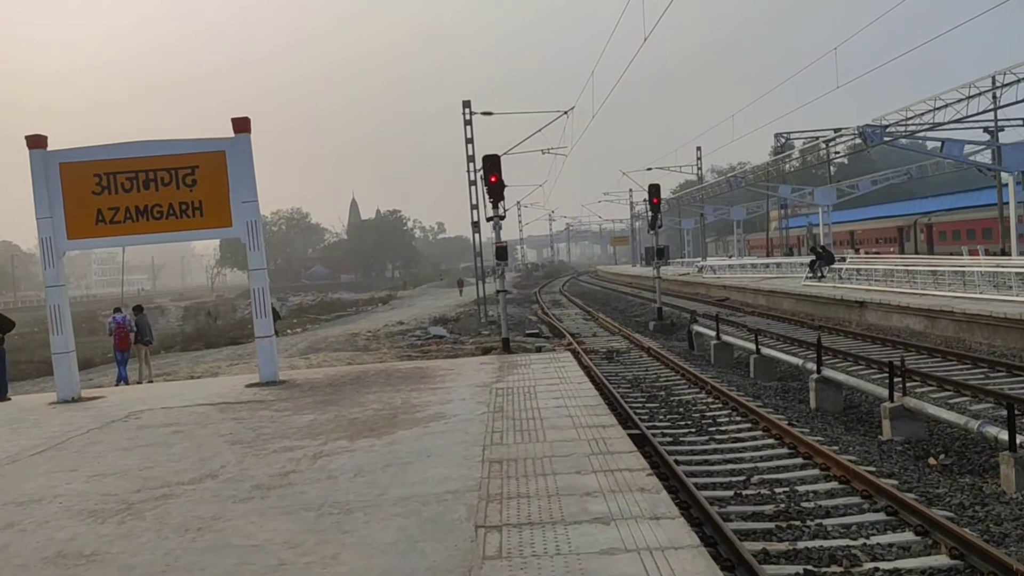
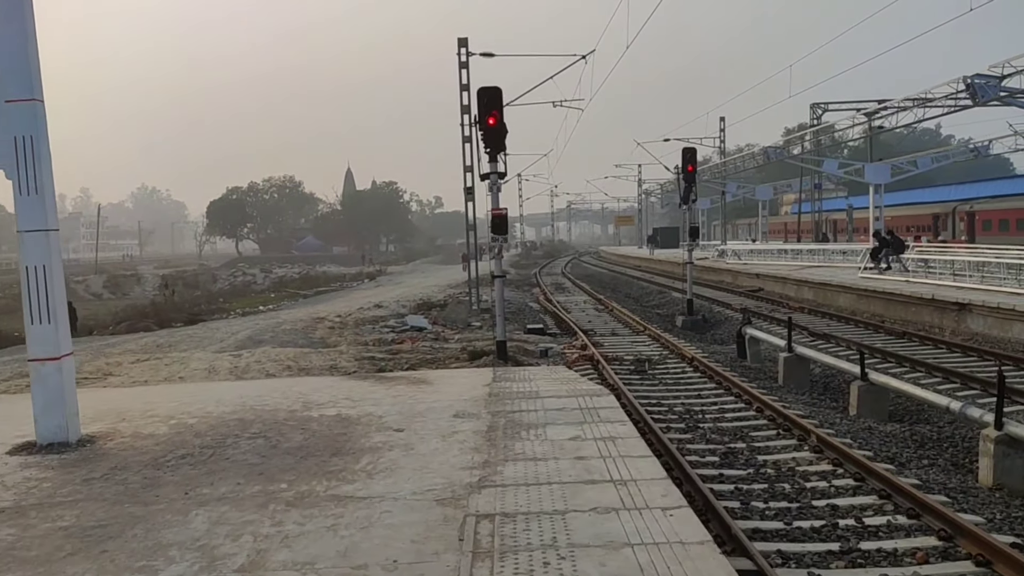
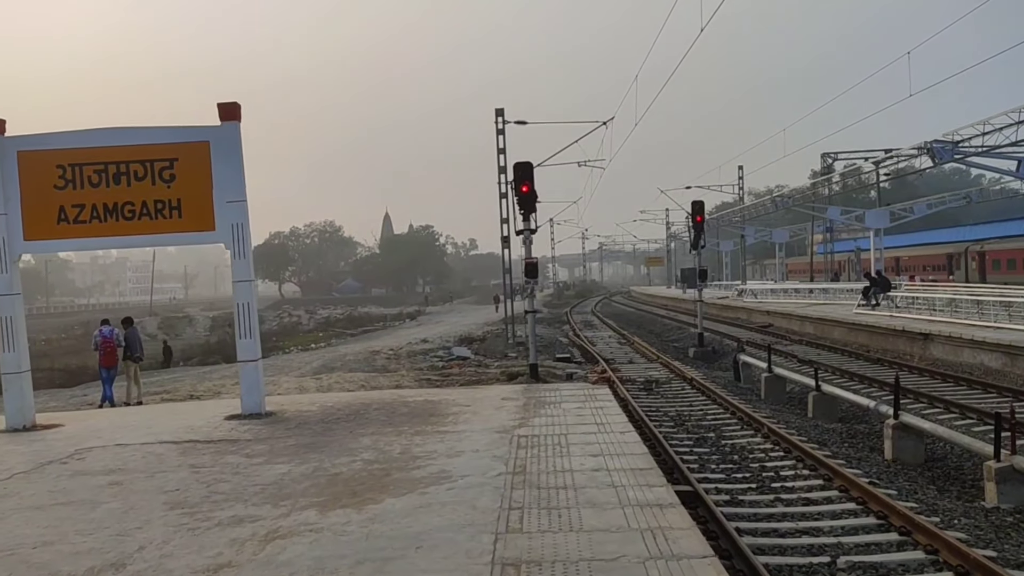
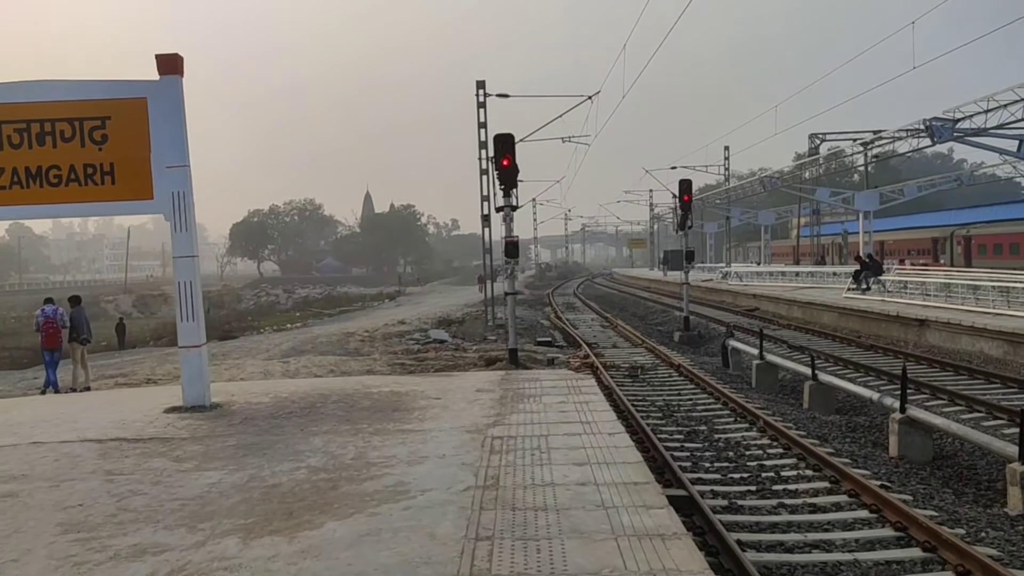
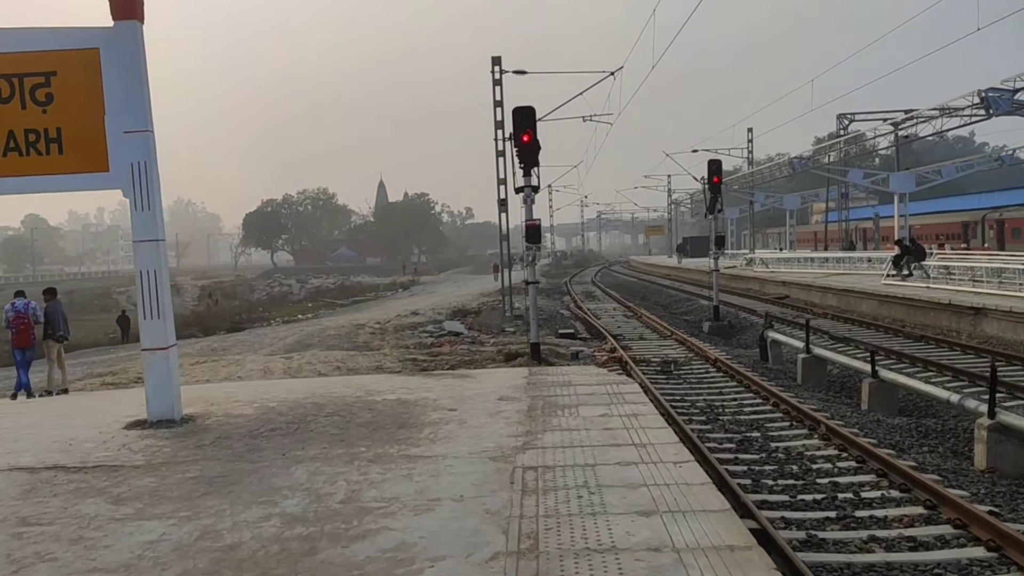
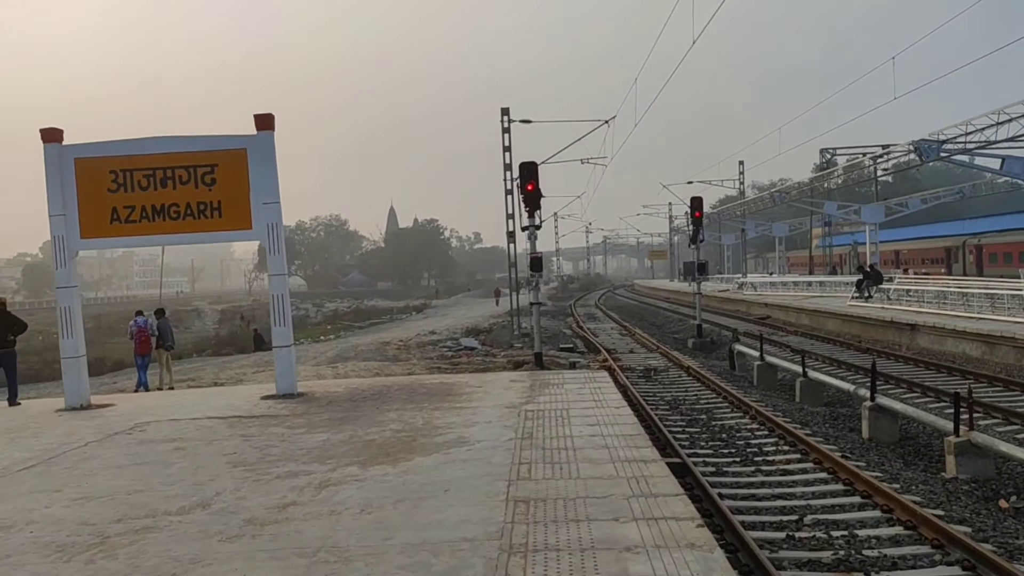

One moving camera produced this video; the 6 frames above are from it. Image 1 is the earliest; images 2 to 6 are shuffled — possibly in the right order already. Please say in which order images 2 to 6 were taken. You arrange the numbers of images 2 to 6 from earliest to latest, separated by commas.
6, 3, 4, 5, 2
